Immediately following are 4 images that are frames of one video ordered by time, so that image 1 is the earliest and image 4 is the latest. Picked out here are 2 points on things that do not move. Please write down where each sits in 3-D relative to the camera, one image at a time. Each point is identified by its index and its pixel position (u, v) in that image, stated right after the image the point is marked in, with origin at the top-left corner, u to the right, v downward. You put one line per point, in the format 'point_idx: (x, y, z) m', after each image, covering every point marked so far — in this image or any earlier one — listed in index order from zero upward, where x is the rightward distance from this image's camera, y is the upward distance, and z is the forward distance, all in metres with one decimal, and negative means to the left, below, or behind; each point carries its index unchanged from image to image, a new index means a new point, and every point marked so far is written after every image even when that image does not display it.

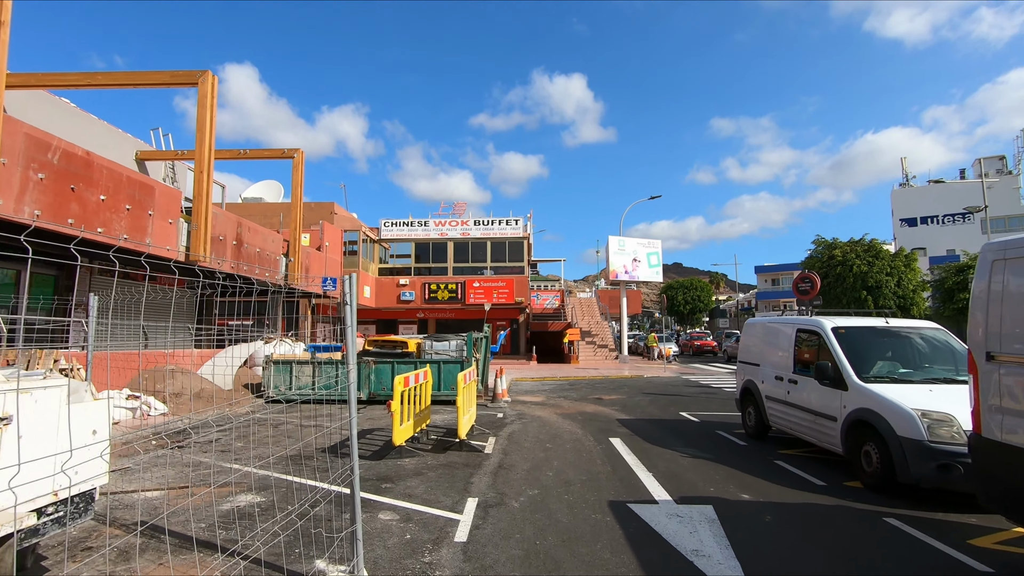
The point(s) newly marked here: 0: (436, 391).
0: (-1.7, -2.3, +12.0) m
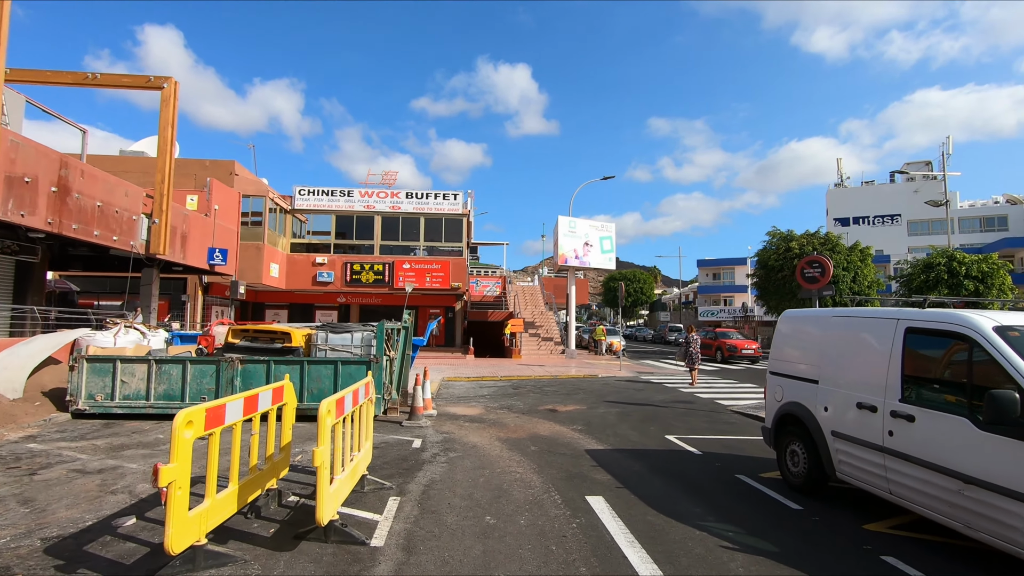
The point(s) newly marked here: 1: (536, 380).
0: (-2.9, -1.8, +8.6) m
1: (+0.7, -2.6, +15.3) m
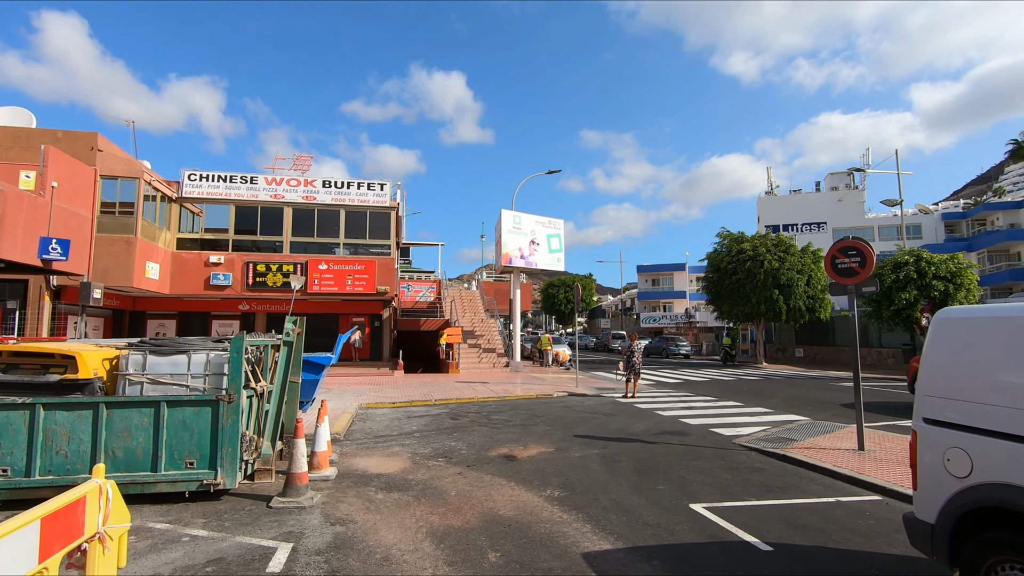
0: (-3.5, -1.8, +5.1) m
1: (-0.7, -2.6, +12.3) m
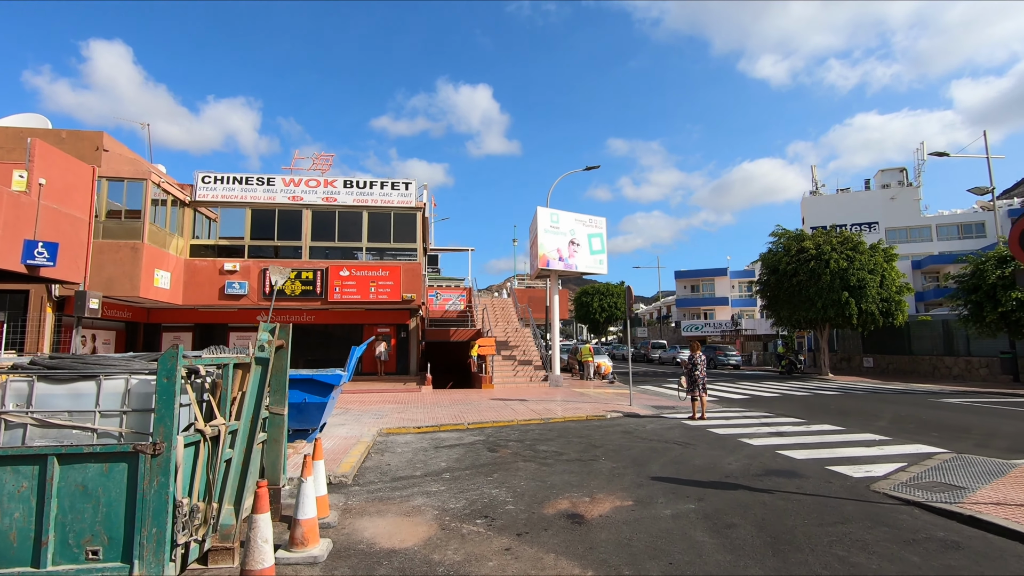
0: (-2.9, -1.7, +3.3) m
1: (+0.2, -2.7, +10.2) m
